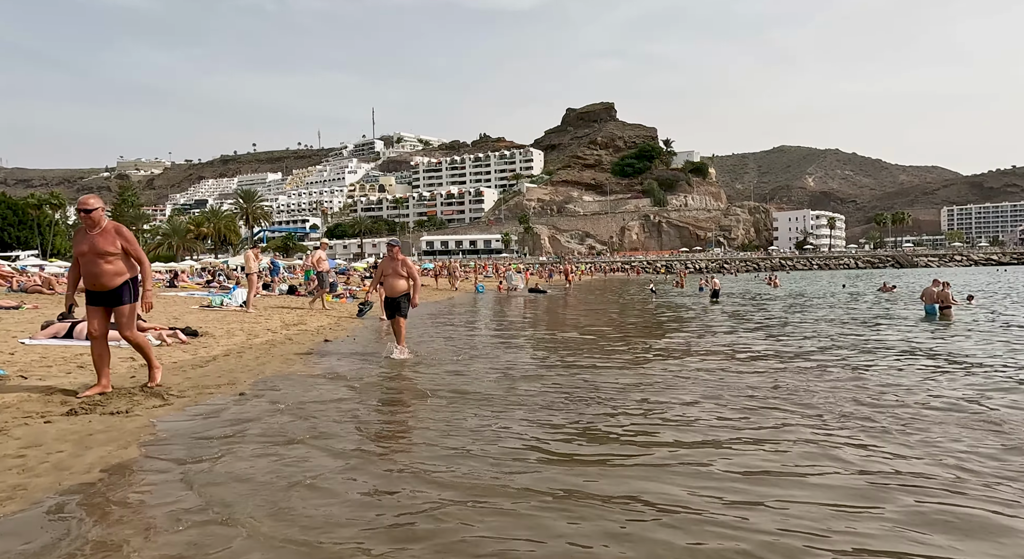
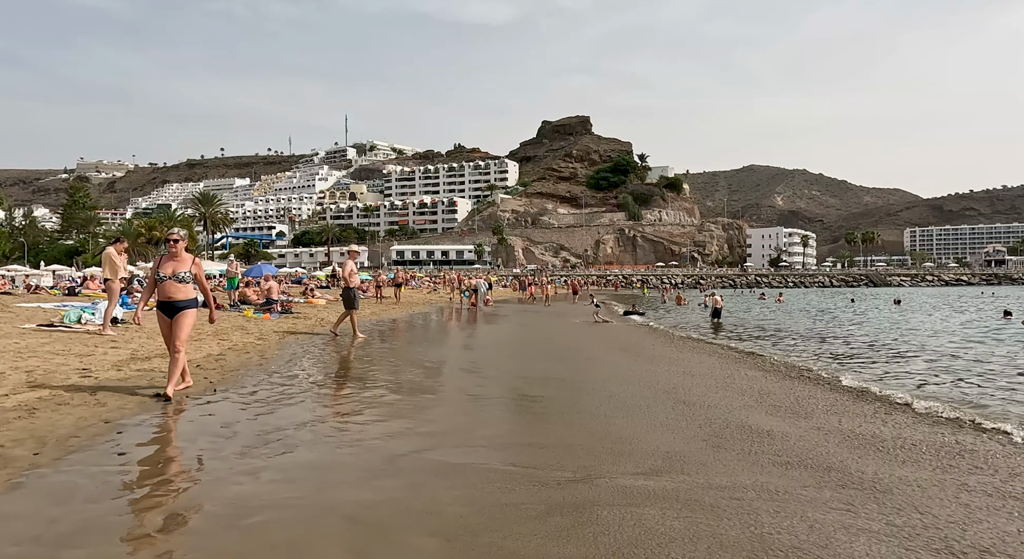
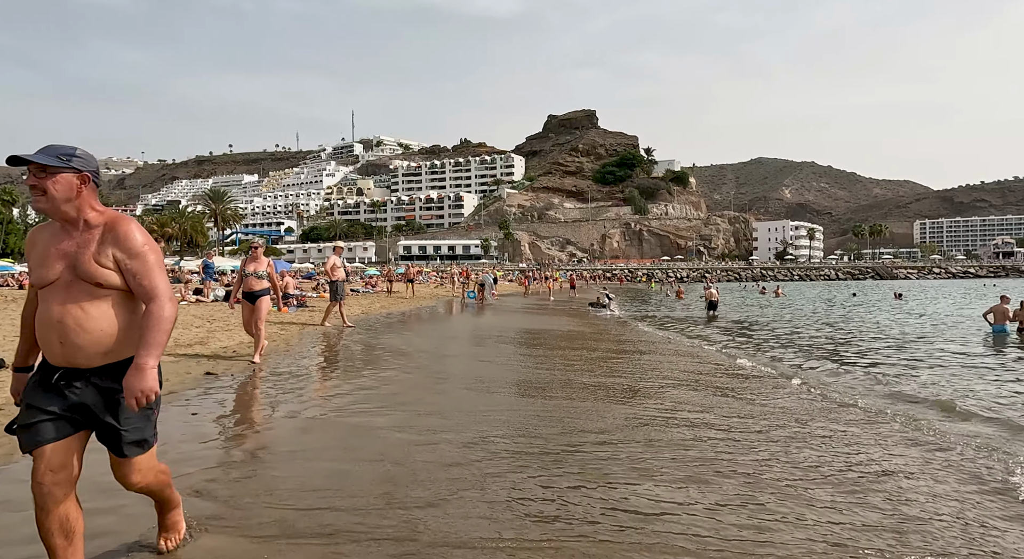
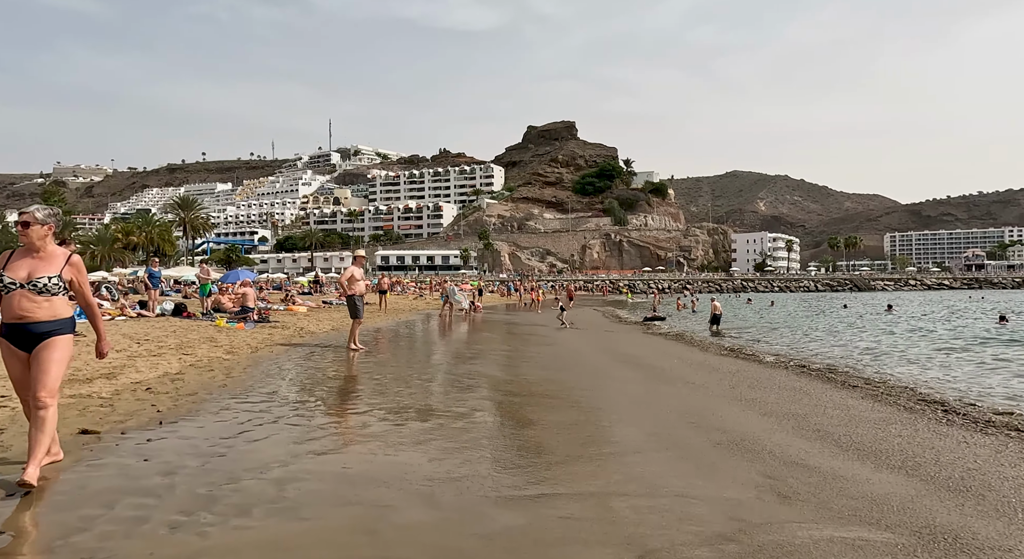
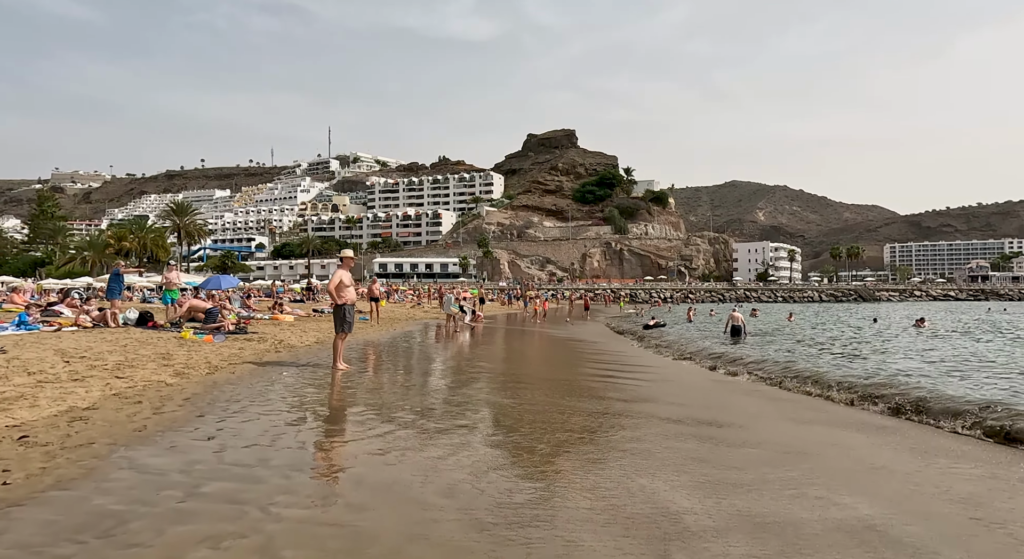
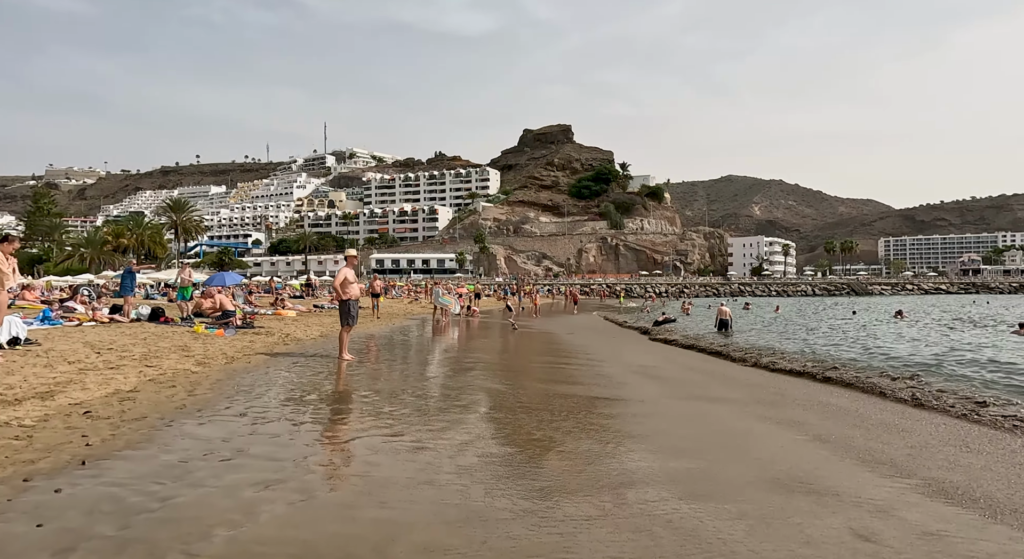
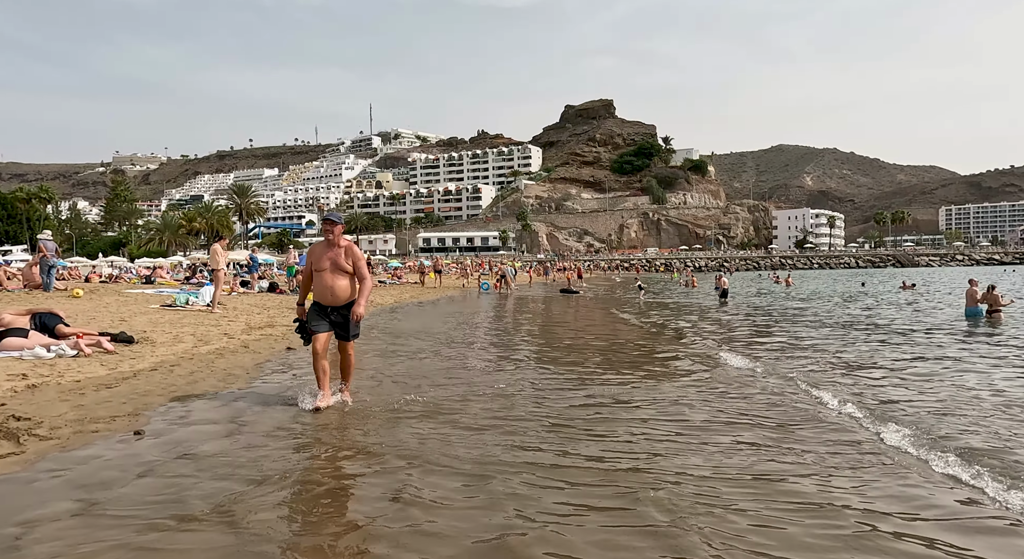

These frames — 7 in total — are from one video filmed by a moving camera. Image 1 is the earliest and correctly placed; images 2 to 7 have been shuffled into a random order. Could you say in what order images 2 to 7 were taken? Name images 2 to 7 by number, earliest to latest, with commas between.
7, 3, 2, 4, 6, 5
